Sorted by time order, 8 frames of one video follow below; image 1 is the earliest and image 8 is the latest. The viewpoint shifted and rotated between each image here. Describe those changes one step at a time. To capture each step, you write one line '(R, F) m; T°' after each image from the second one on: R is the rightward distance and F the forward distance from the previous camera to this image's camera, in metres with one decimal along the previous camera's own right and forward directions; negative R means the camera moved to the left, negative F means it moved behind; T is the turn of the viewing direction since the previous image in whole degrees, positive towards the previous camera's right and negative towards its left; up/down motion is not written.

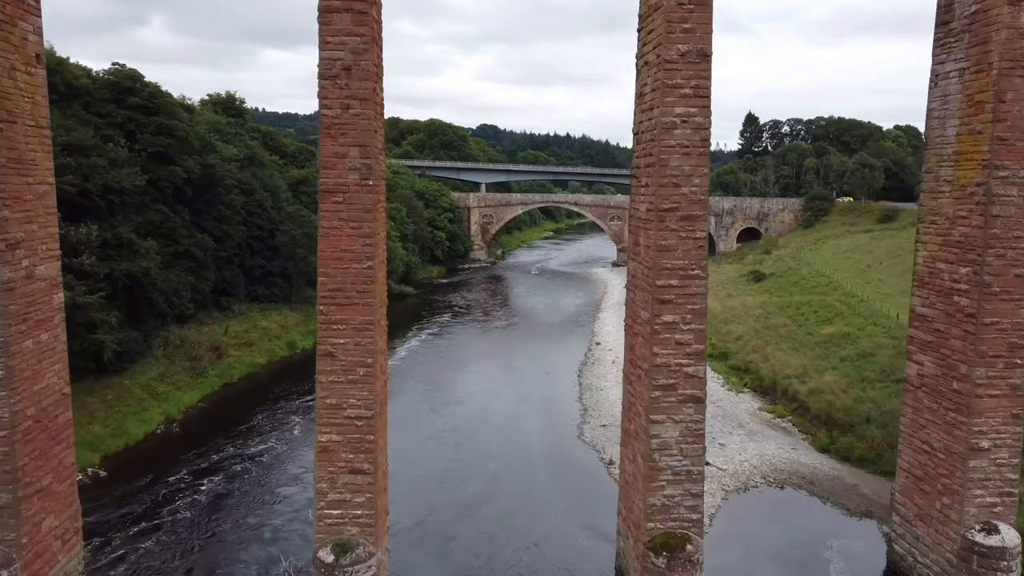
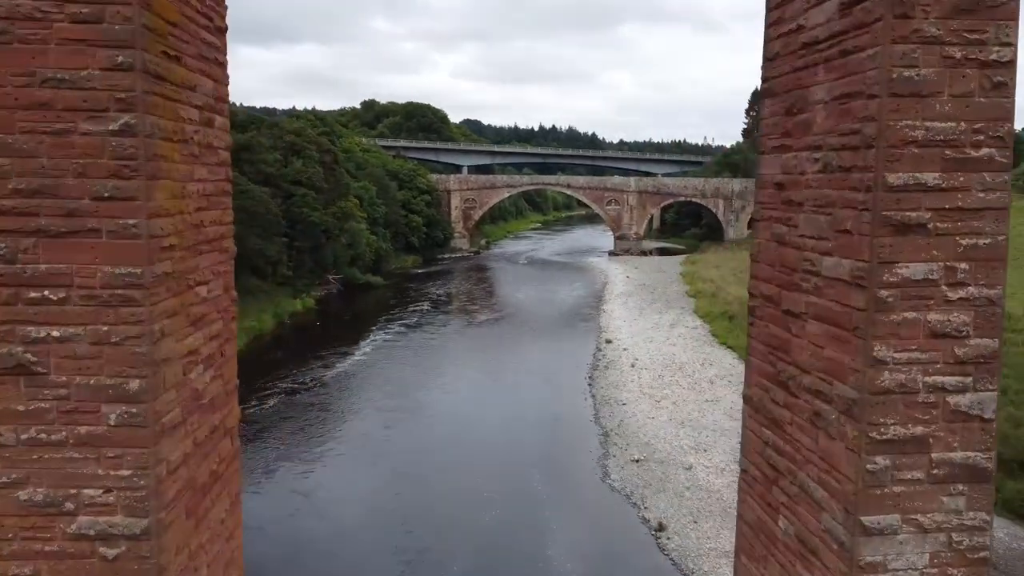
(-0.1, +7.0) m; +1°
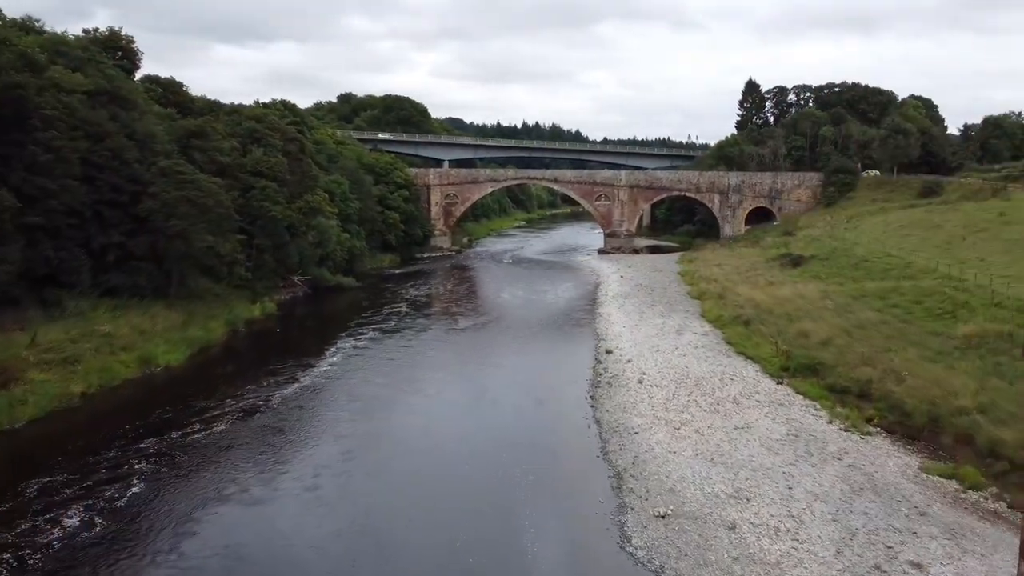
(-0.1, +3.5) m; +1°
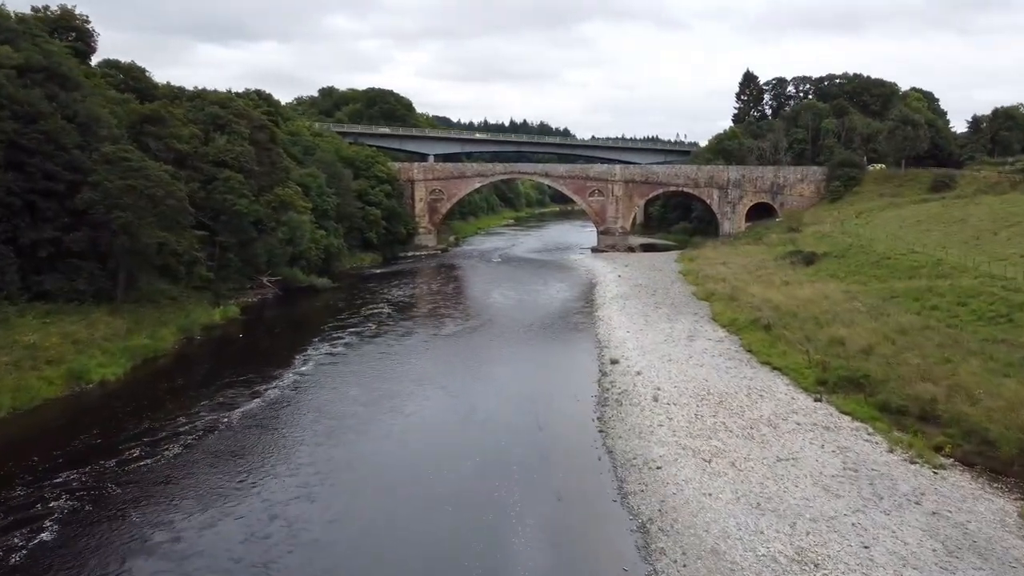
(-0.1, +2.9) m; +1°
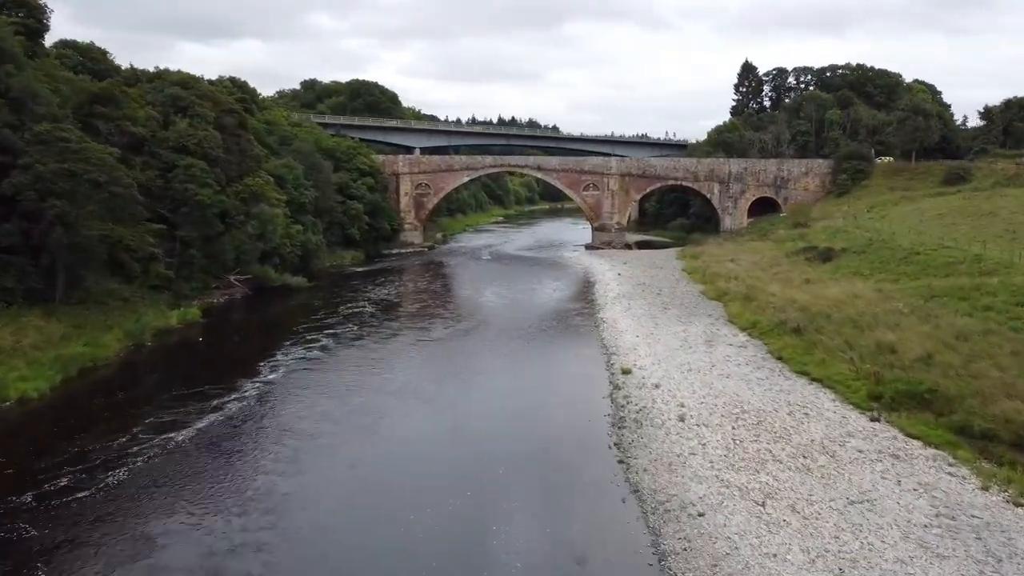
(-0.2, +2.8) m; +1°
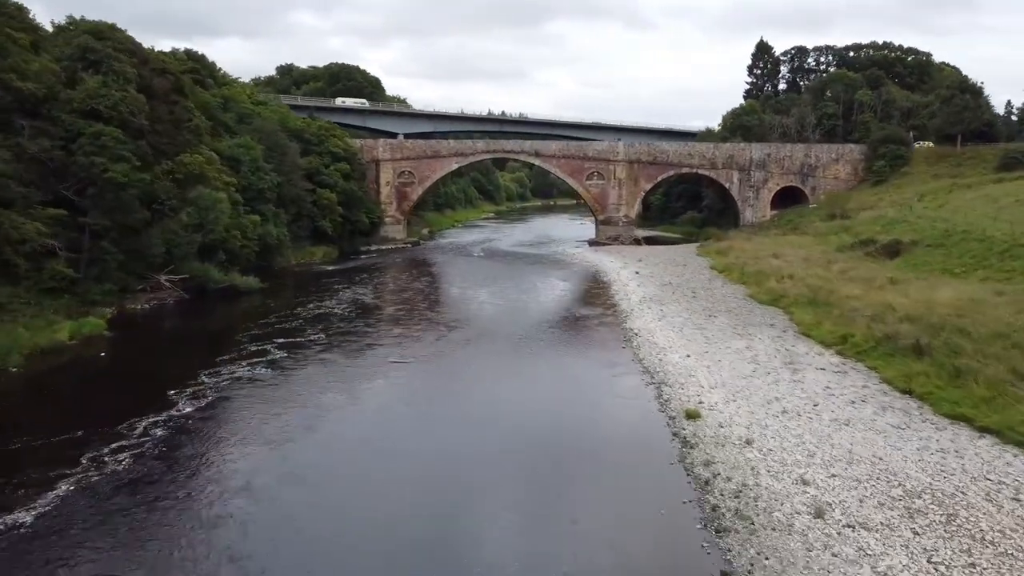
(-0.3, +5.7) m; +1°
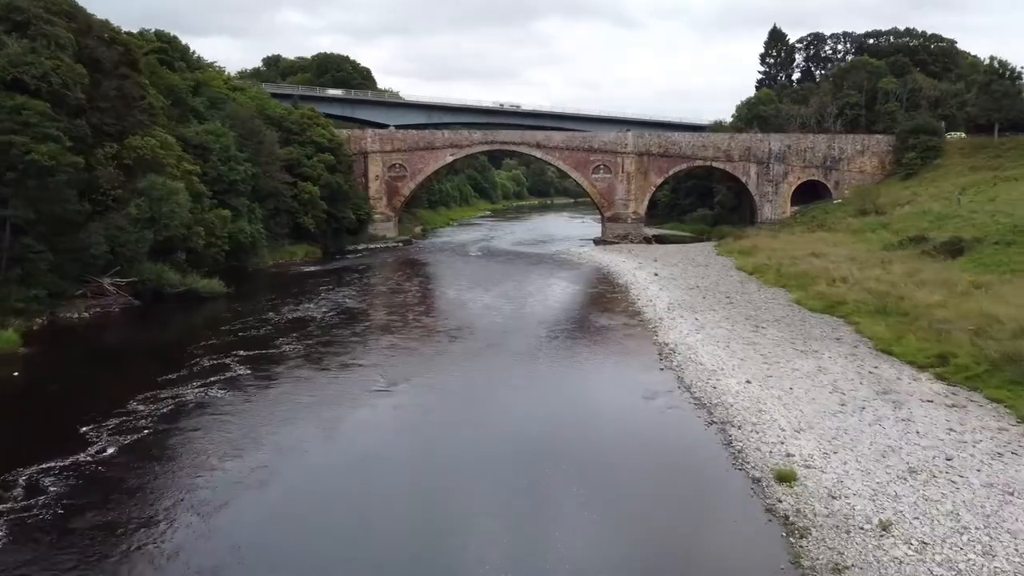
(-0.3, +3.4) m; 0°
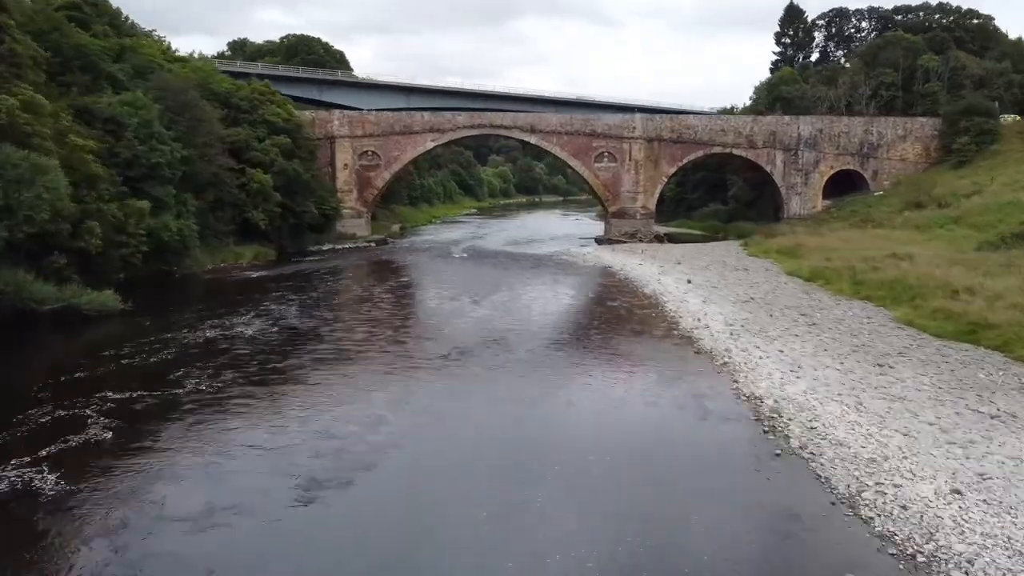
(-0.2, +5.7) m; +1°
